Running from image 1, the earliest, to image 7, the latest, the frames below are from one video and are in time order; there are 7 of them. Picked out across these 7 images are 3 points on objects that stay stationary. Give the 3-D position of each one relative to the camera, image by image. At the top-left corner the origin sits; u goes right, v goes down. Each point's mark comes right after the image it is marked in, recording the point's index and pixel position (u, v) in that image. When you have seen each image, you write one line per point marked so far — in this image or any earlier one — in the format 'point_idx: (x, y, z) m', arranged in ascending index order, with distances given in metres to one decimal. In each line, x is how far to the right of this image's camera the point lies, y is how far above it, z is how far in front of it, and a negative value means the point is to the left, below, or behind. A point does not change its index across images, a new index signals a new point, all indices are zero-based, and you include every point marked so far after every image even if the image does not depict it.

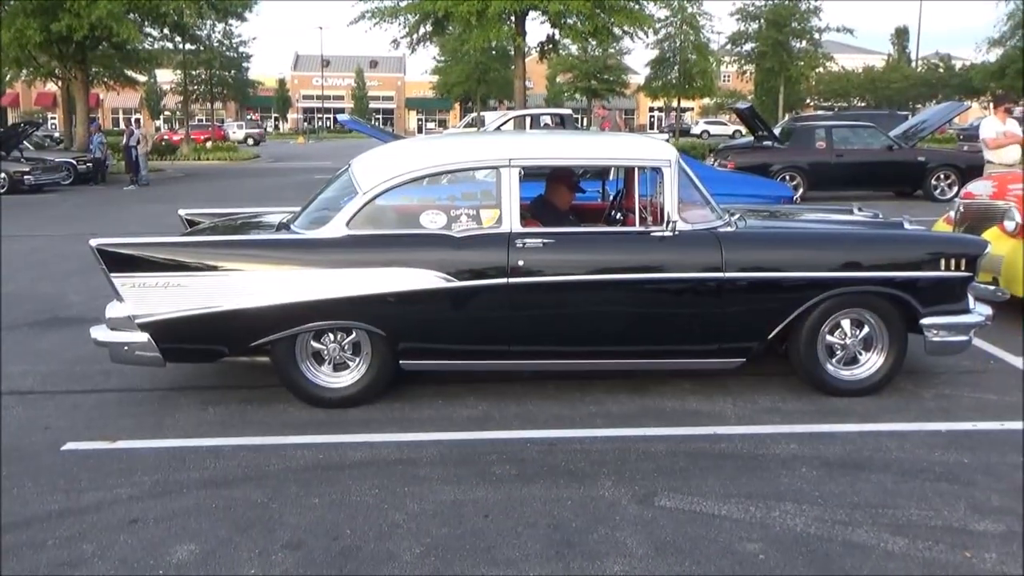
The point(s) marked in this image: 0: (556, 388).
0: (+0.3, -0.6, +5.9) m
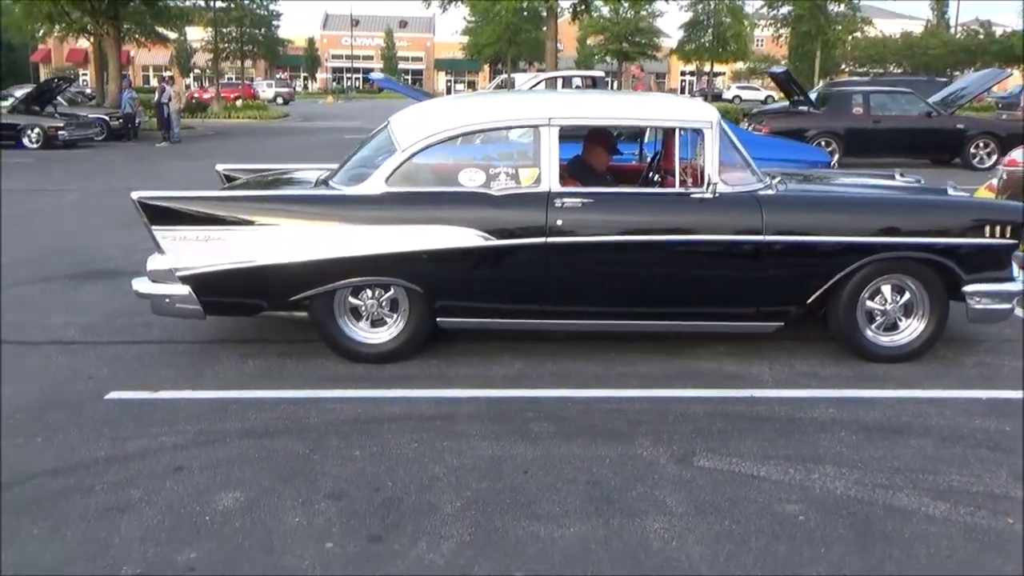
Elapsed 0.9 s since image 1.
0: (+0.5, -0.4, +5.9) m
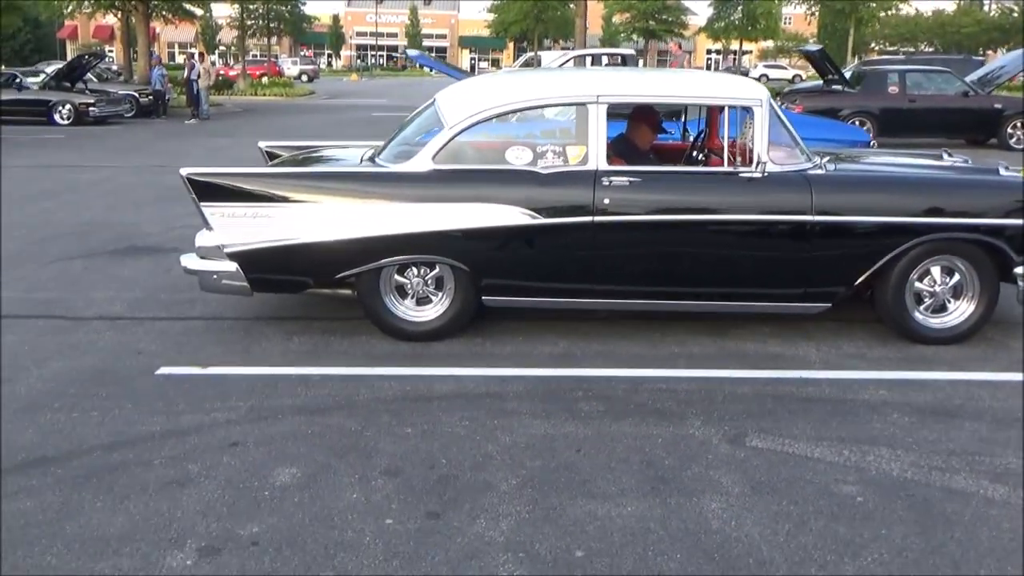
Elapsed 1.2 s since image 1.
0: (+0.8, -0.2, +5.9) m
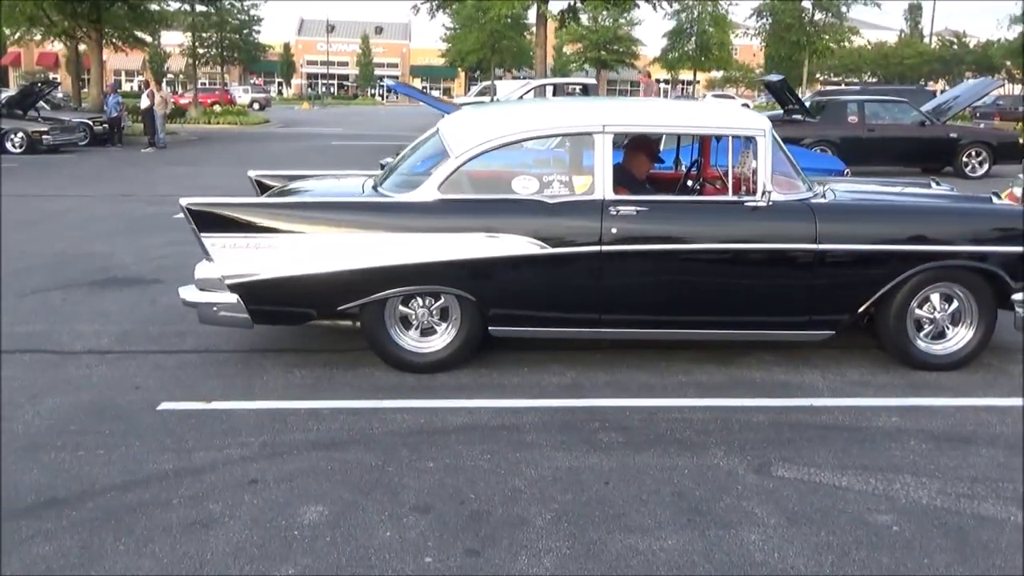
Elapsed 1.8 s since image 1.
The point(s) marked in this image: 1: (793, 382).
0: (+0.8, -0.4, +5.9) m
1: (+1.6, -0.5, +5.5) m
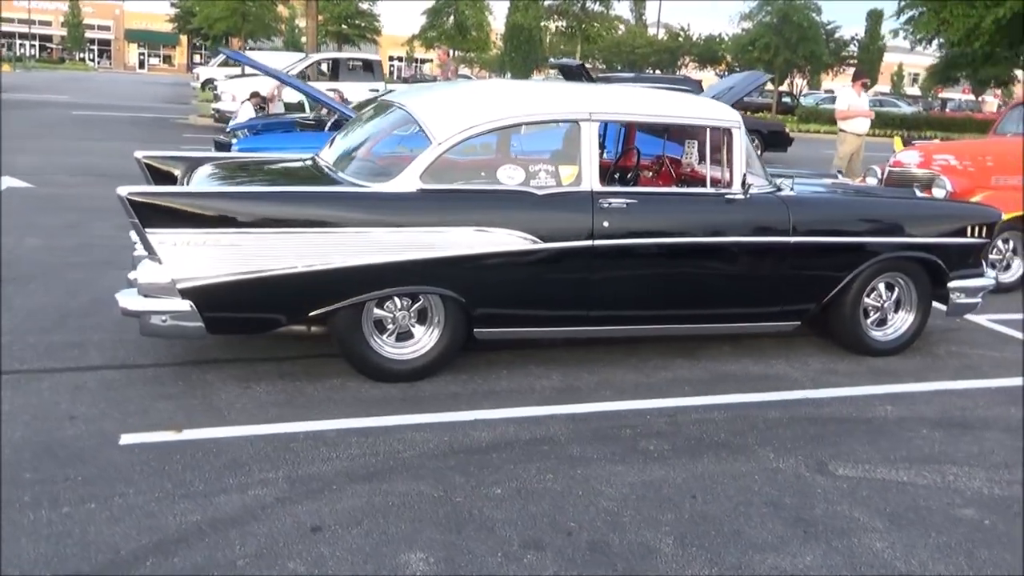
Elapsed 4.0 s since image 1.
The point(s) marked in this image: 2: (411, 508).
0: (+0.6, -0.4, +5.7) m
1: (+1.5, -0.5, +5.6) m
2: (-0.4, -0.8, +3.7) m
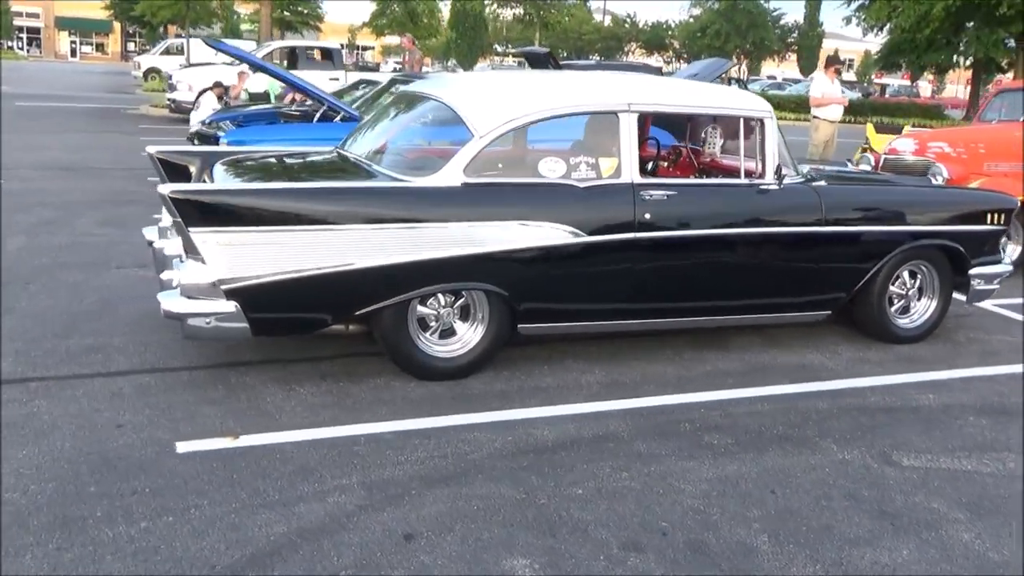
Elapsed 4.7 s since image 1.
0: (+0.8, -0.3, +5.7) m
1: (+1.7, -0.4, +5.6) m
2: (-0.1, -0.8, +3.6) m
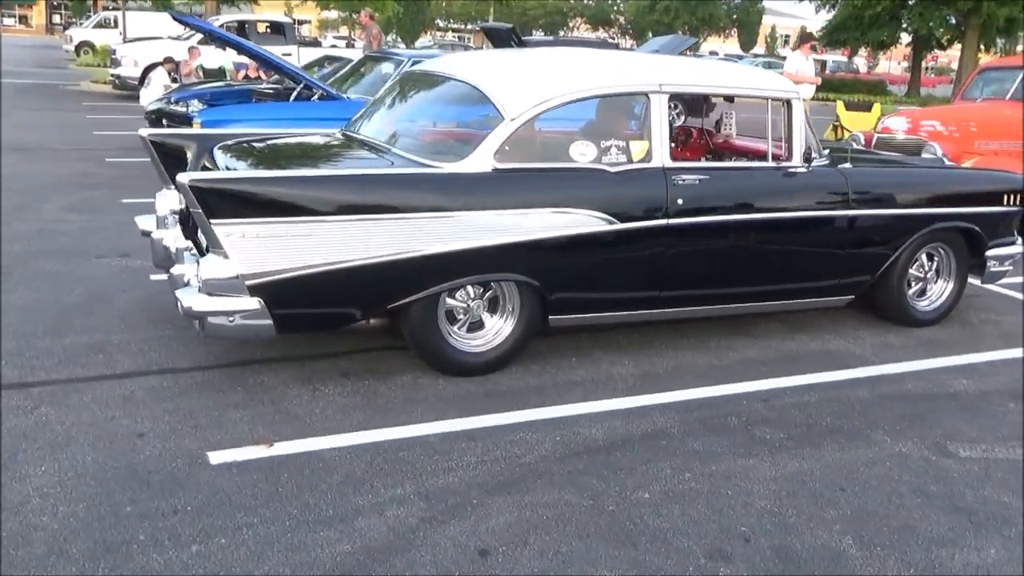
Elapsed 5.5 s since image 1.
0: (+0.9, -0.3, +5.5) m
1: (+1.8, -0.3, +5.5) m
2: (+0.2, -0.8, +3.4) m
